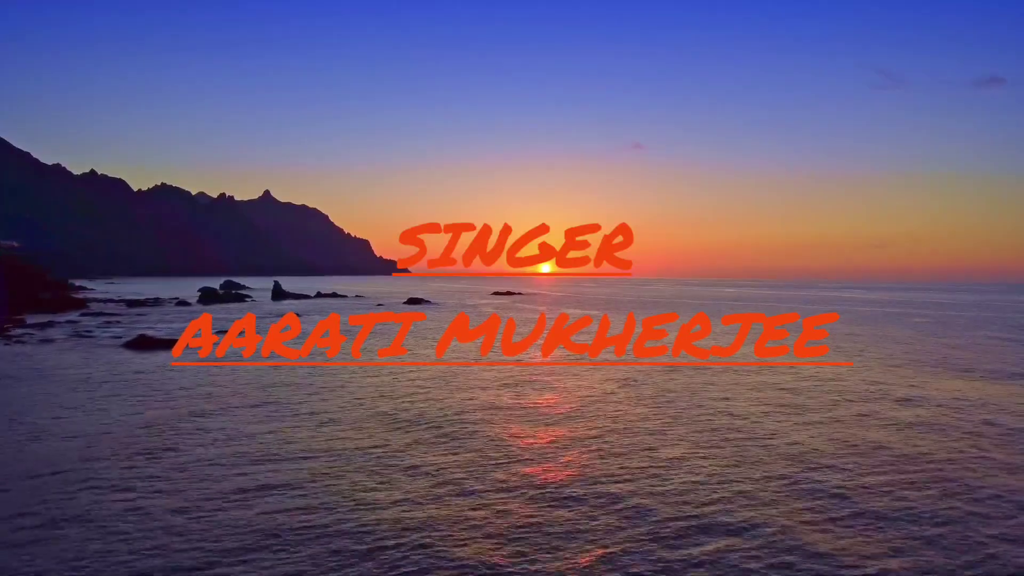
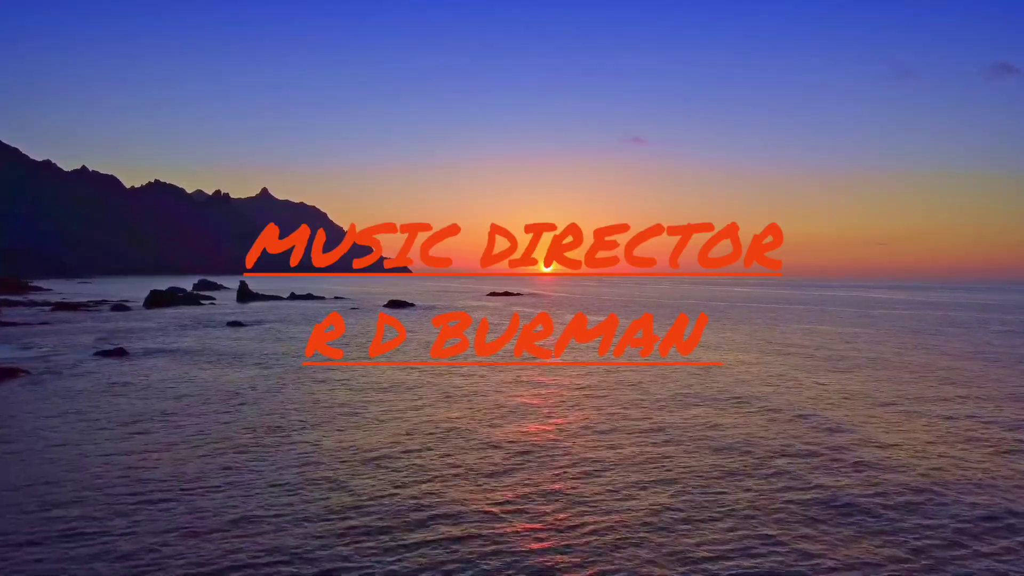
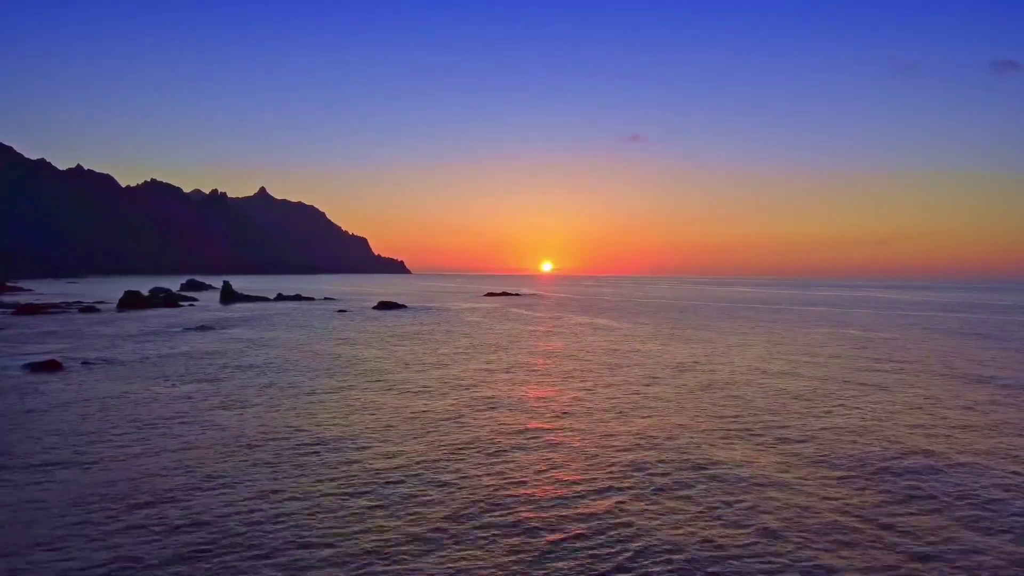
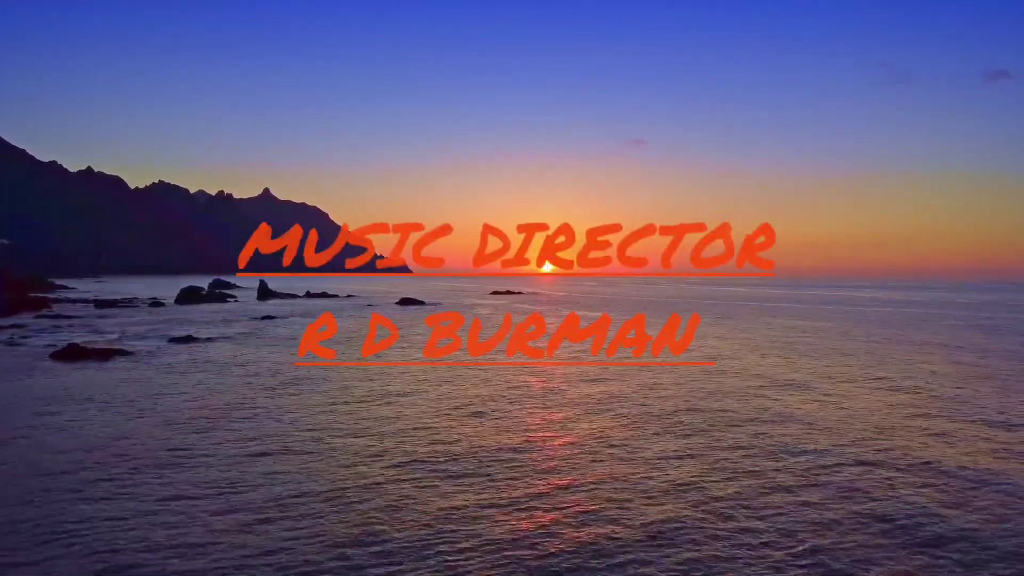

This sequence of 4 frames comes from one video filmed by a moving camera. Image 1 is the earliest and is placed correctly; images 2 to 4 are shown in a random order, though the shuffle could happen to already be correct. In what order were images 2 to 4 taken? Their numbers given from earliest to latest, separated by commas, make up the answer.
4, 2, 3
